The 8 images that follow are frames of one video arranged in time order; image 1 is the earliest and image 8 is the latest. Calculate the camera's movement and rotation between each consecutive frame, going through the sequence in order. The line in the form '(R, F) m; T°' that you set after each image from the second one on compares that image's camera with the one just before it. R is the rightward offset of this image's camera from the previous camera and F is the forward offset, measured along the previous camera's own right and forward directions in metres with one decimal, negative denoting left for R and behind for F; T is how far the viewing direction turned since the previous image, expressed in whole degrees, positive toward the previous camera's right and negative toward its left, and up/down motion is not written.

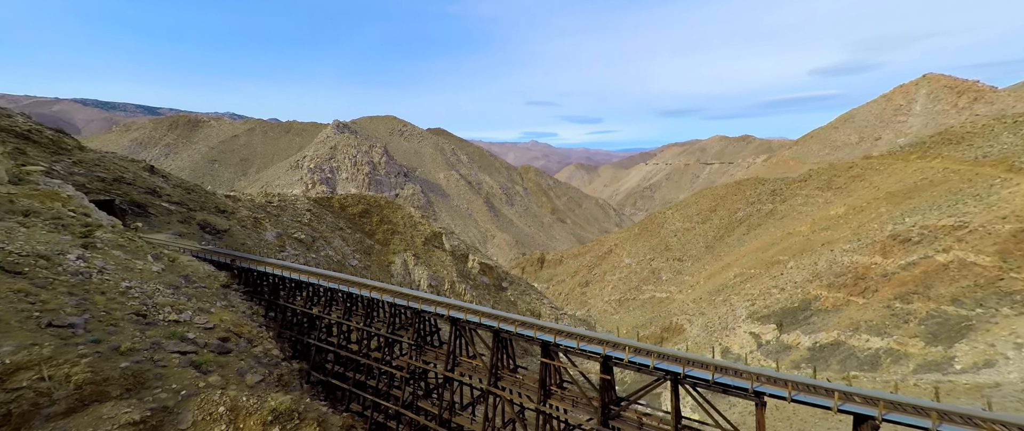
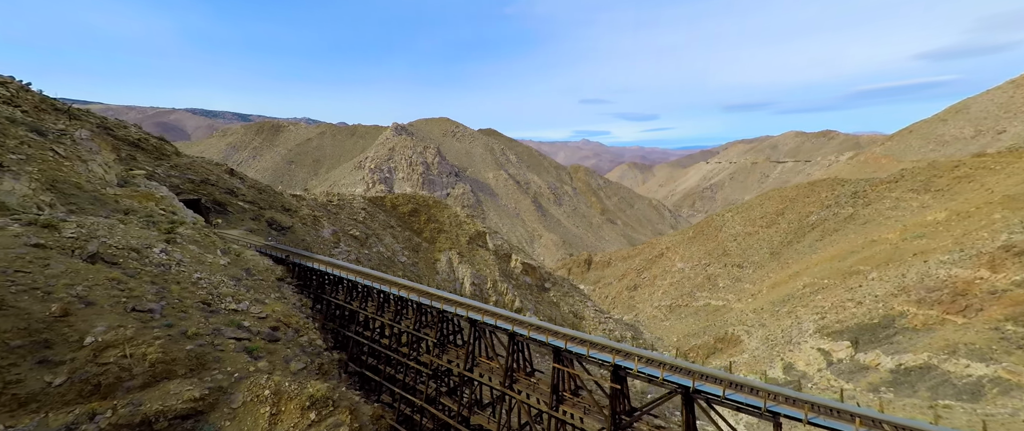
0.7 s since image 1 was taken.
(+0.8, 0.0) m; -8°
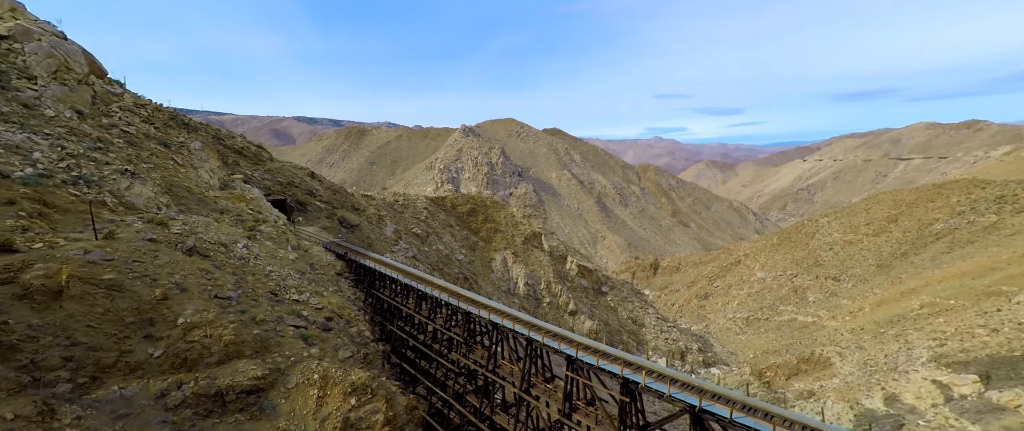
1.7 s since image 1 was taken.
(+1.1, 0.0) m; -10°
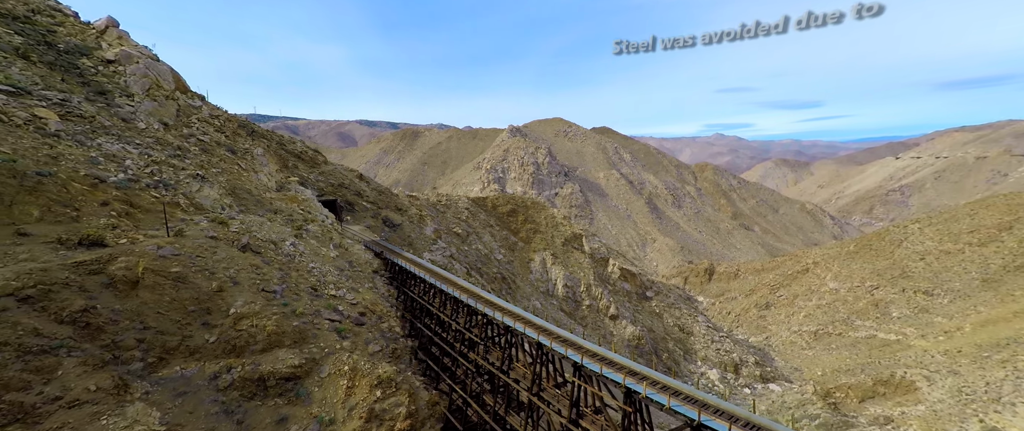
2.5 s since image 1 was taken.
(+0.9, 0.0) m; -7°
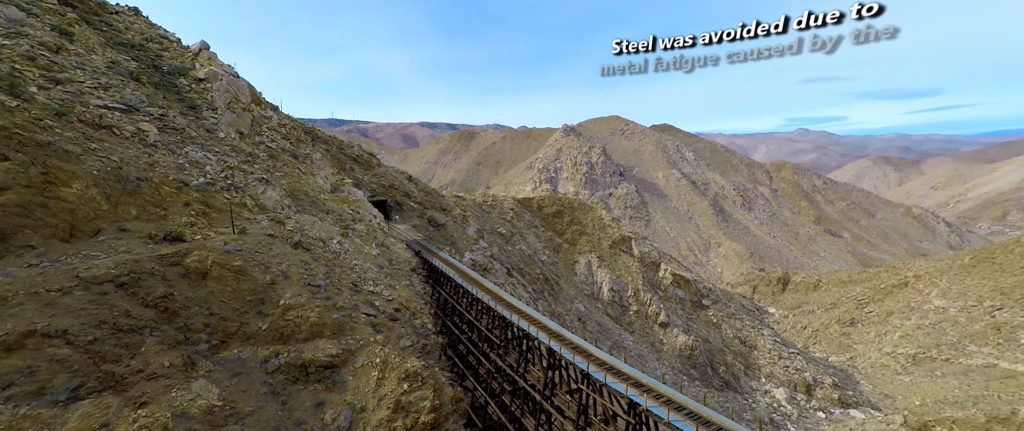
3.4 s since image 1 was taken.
(+1.0, 0.0) m; -8°
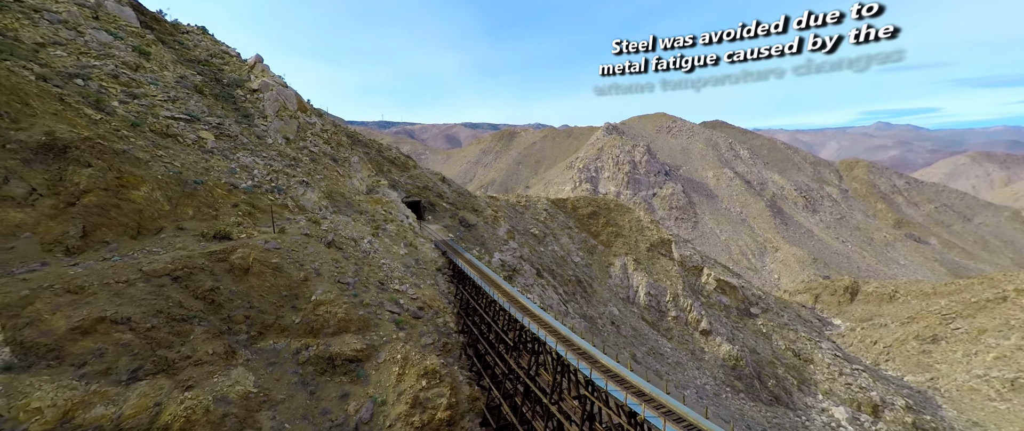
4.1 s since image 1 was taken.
(+0.8, 0.0) m; -6°
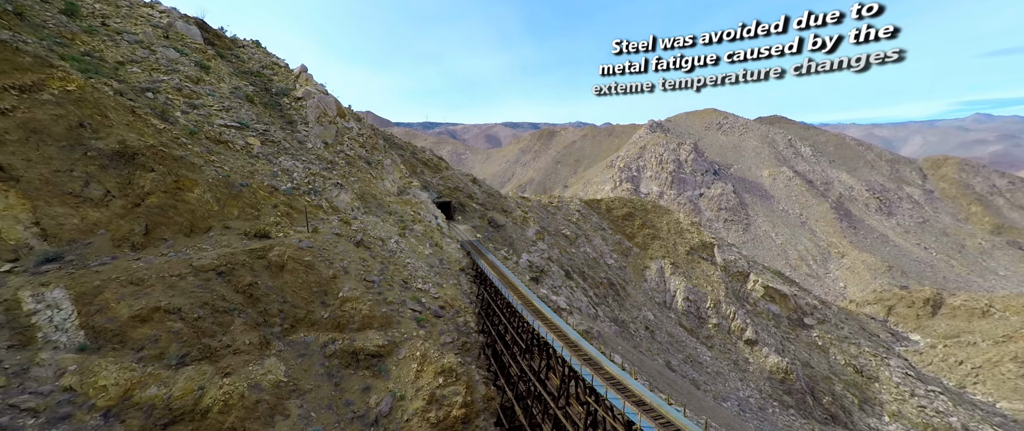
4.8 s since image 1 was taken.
(+0.8, +0.1) m; -6°
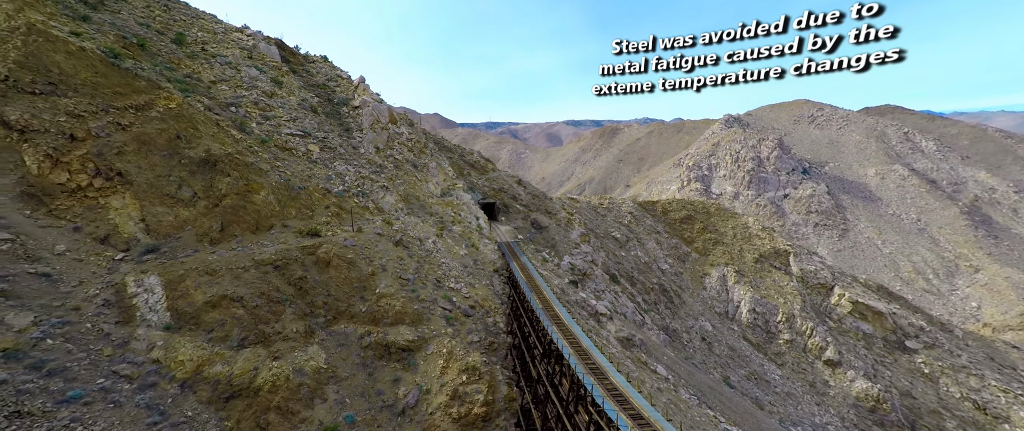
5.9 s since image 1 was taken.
(+1.3, +0.2) m; -9°
